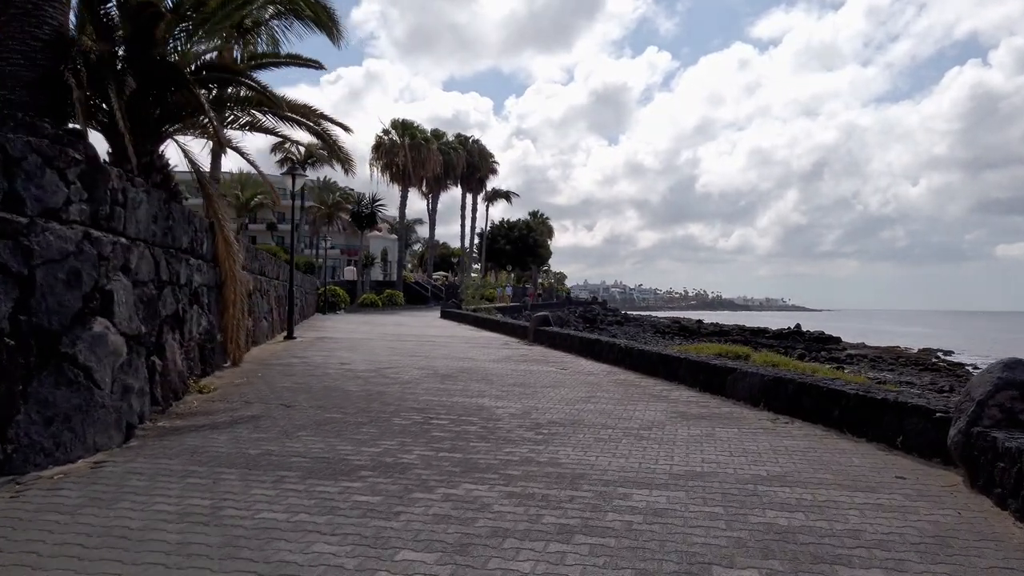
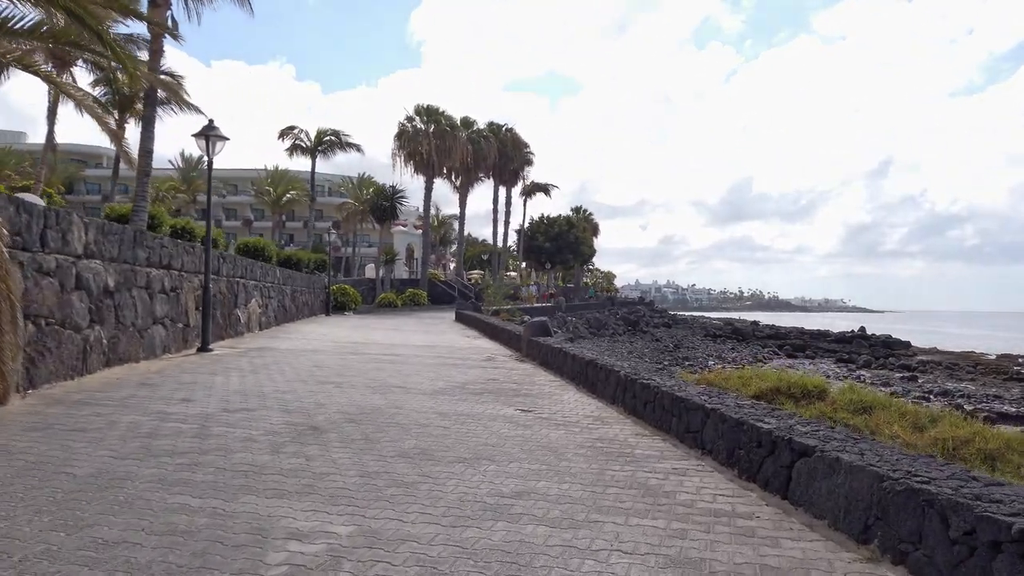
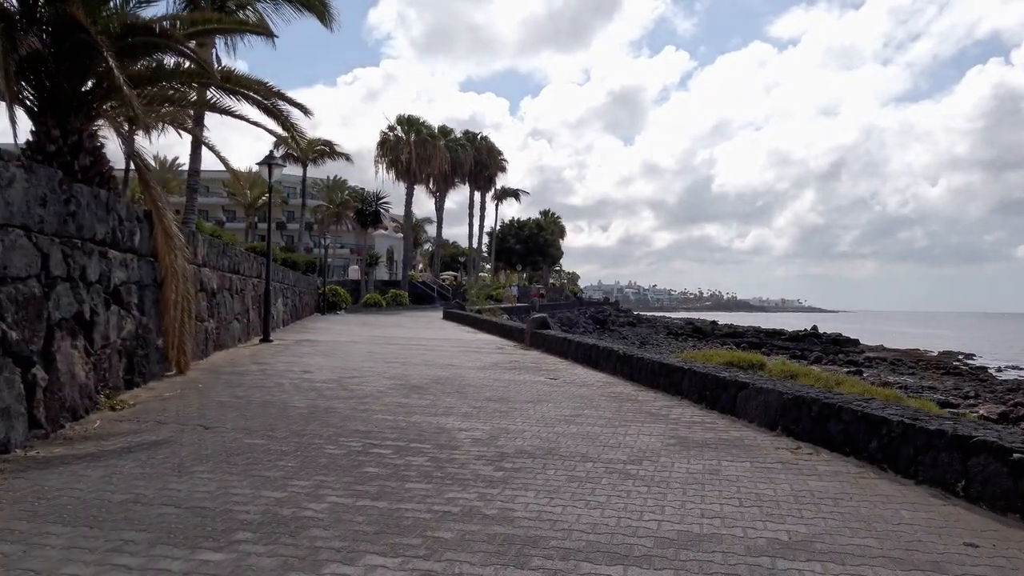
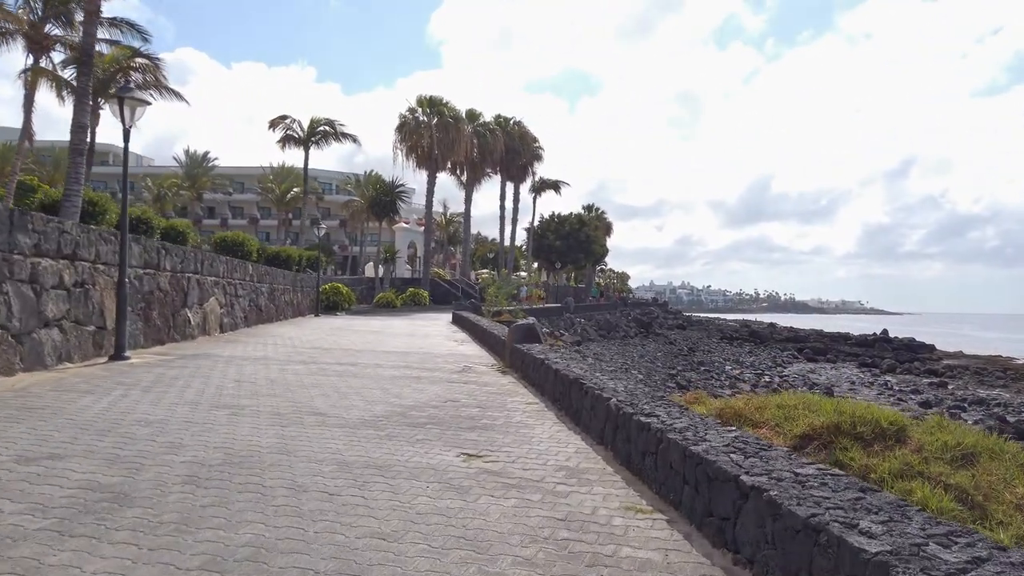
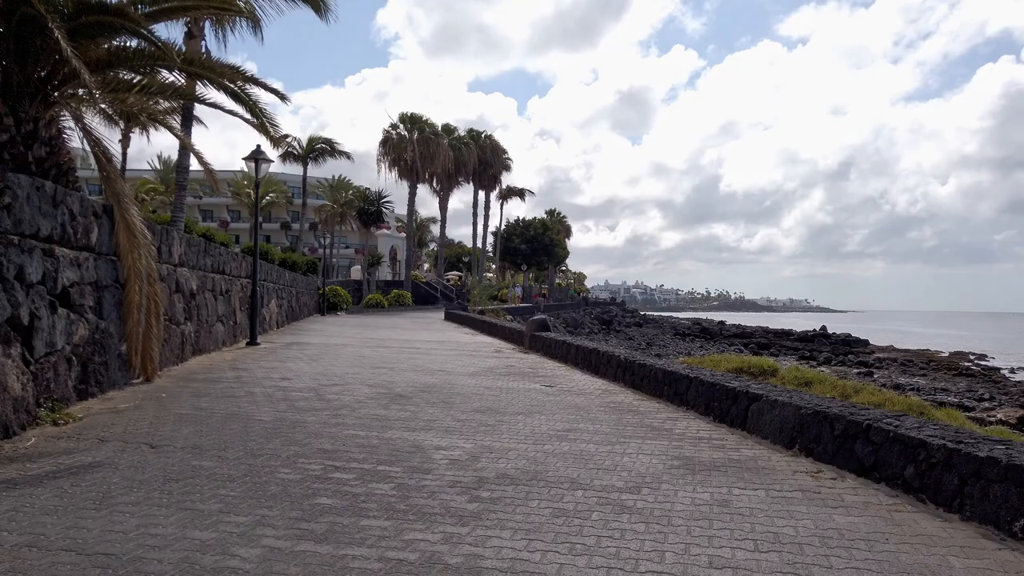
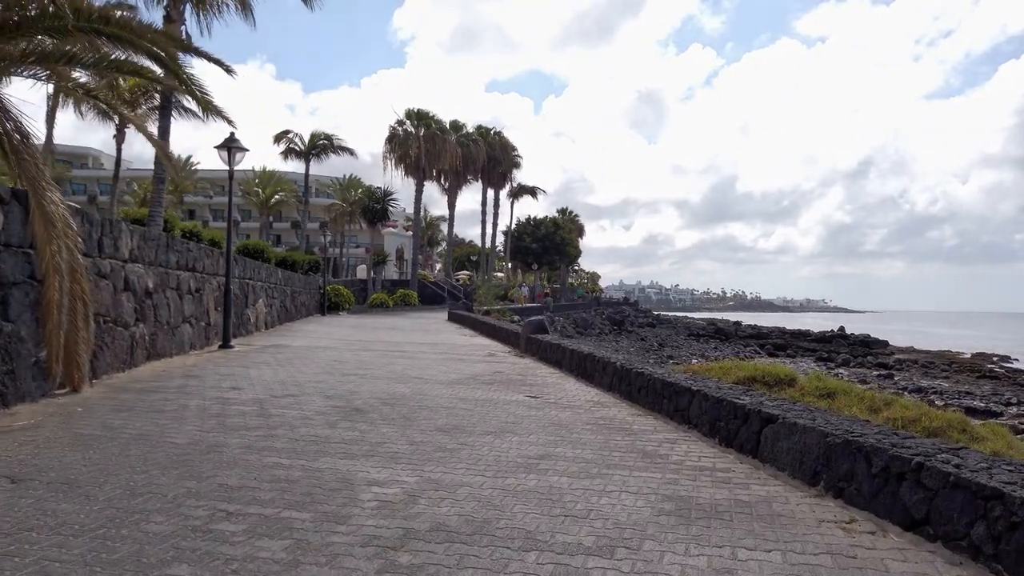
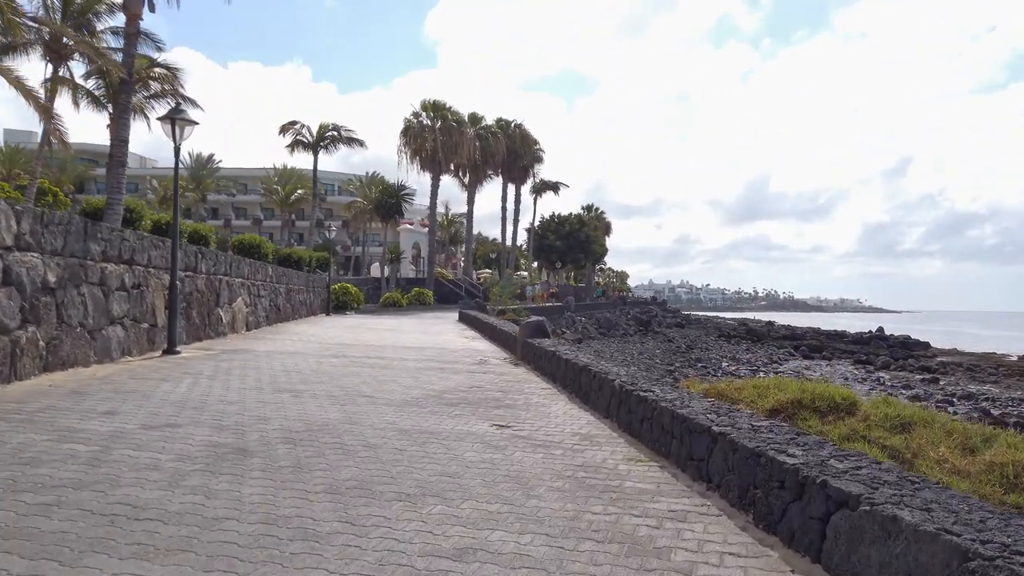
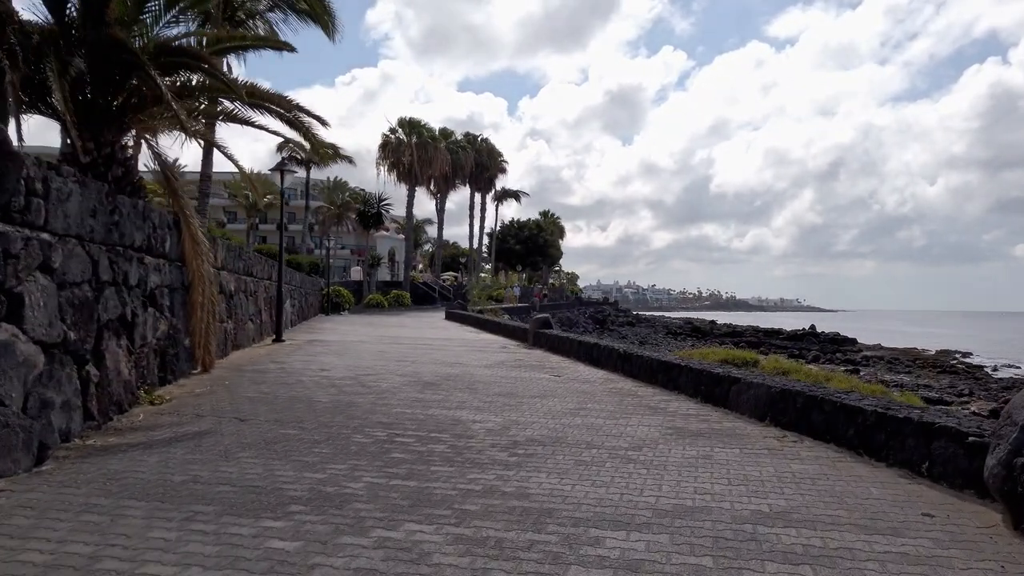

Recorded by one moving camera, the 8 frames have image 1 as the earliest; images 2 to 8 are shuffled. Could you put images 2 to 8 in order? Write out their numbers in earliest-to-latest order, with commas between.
8, 3, 5, 6, 2, 7, 4
